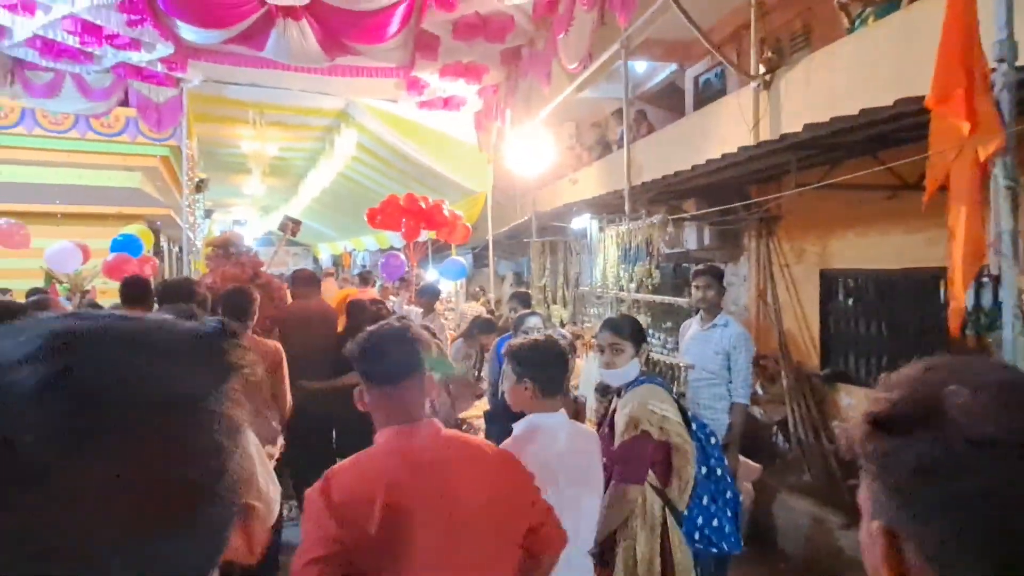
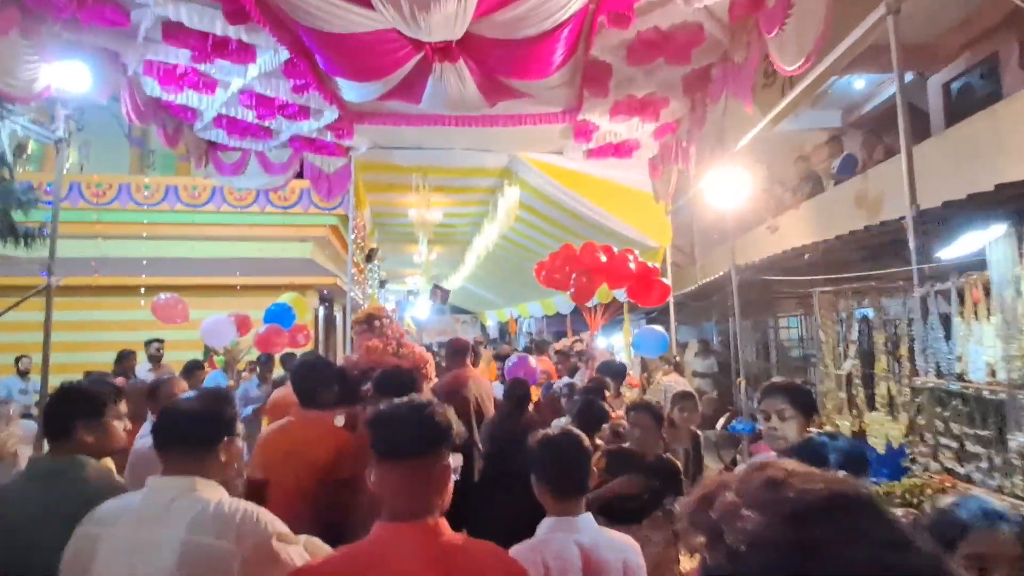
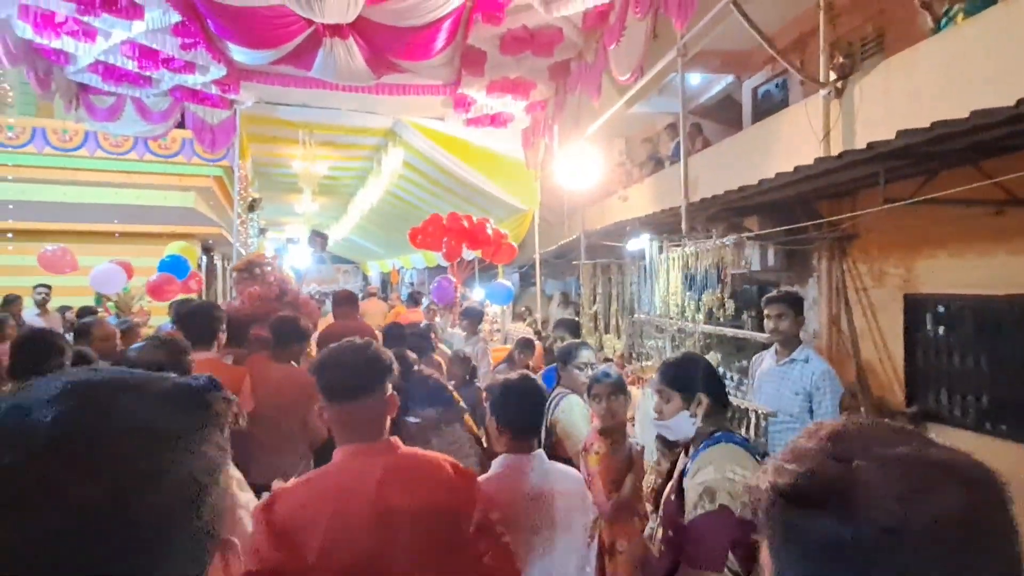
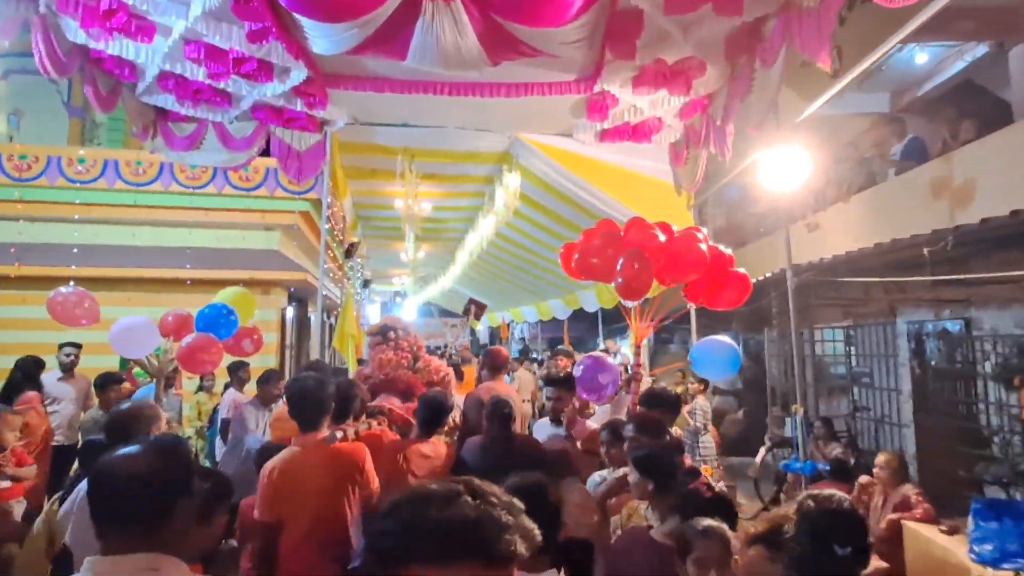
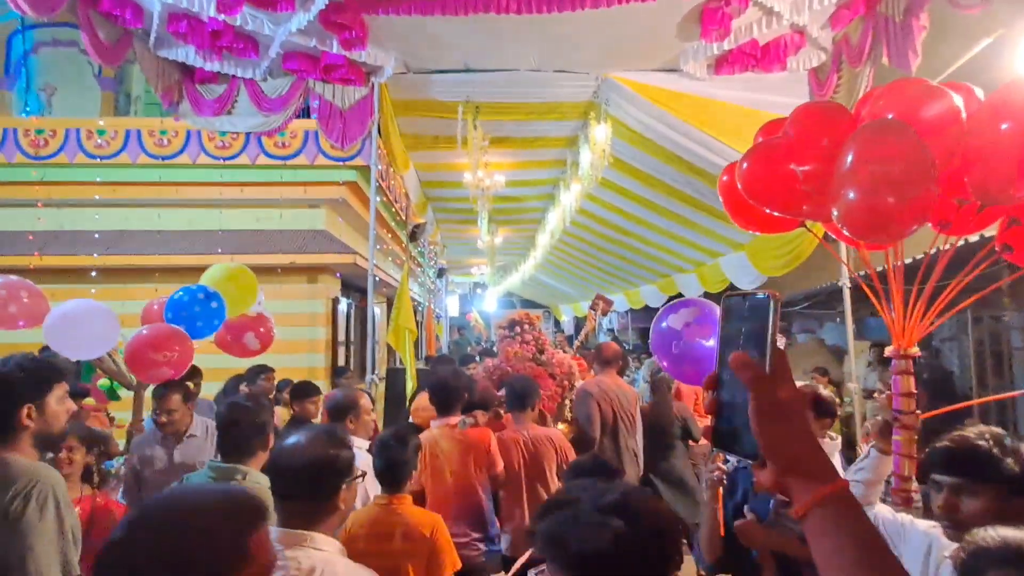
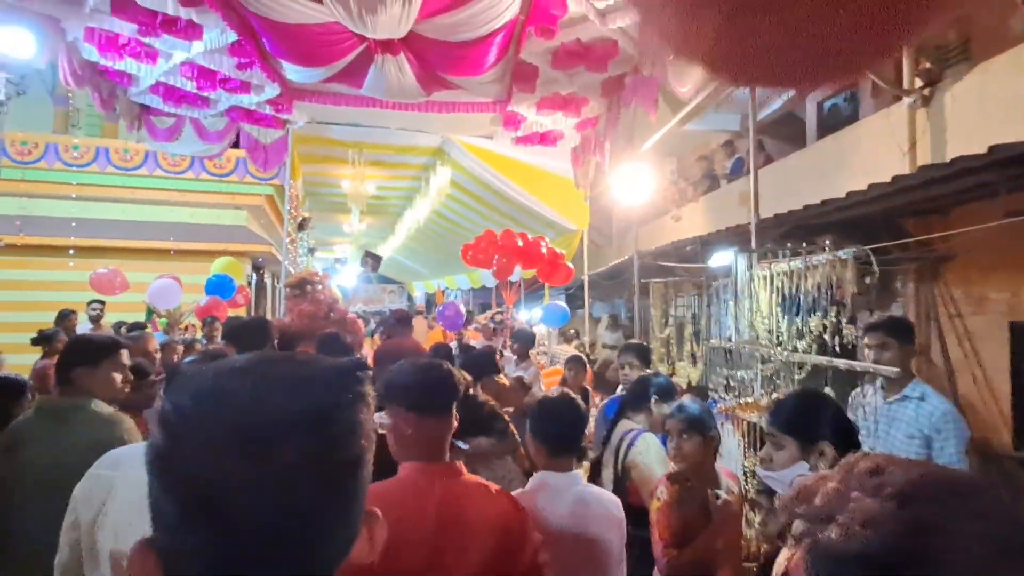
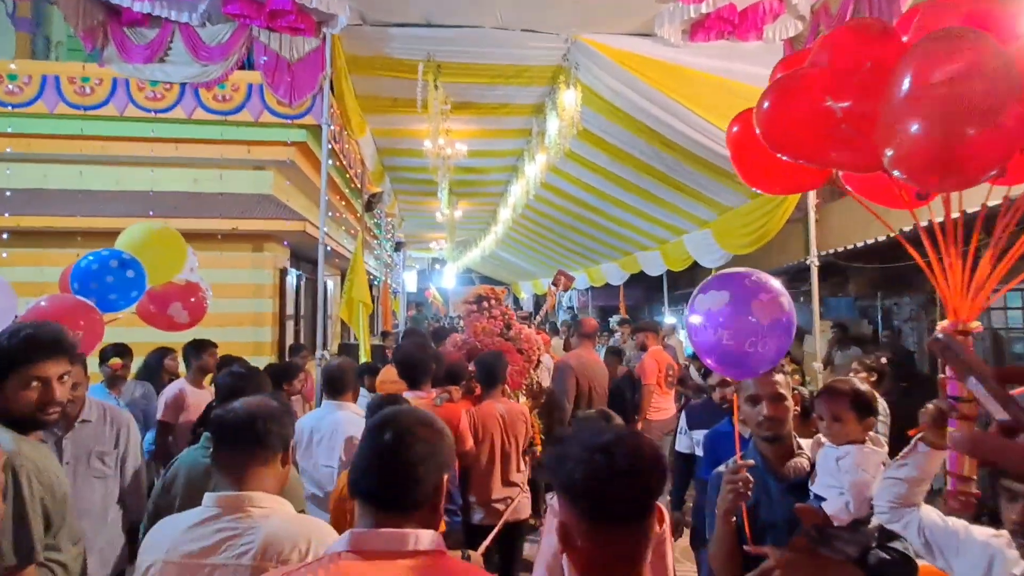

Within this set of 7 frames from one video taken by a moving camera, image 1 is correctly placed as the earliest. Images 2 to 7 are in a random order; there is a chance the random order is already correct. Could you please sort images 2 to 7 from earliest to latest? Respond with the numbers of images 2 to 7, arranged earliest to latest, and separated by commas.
3, 6, 2, 4, 5, 7
